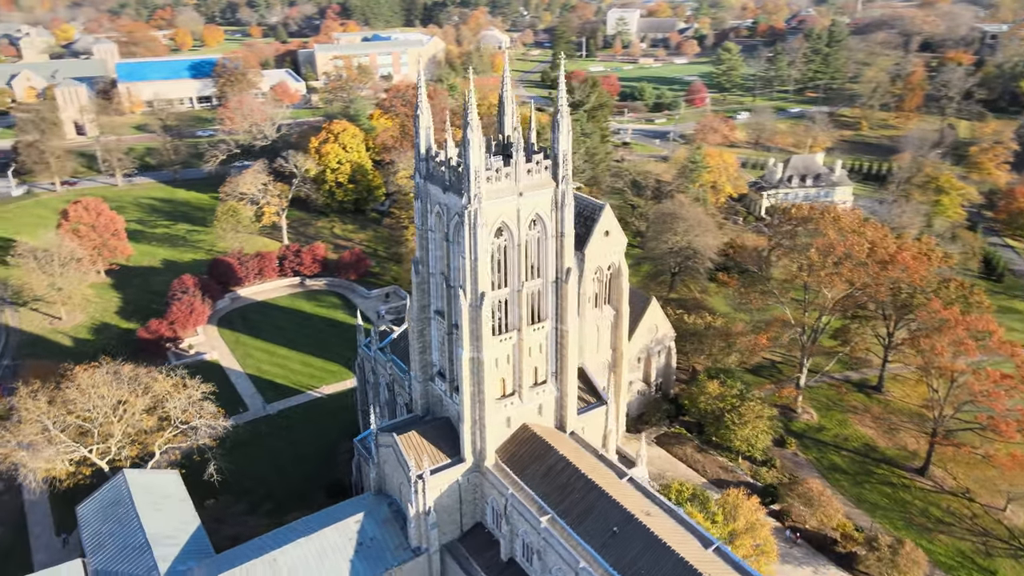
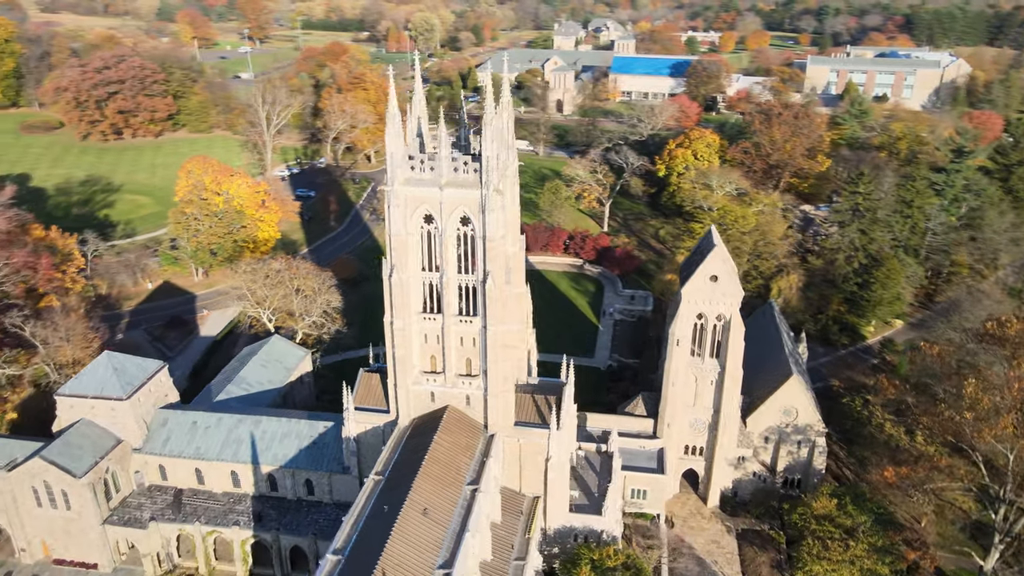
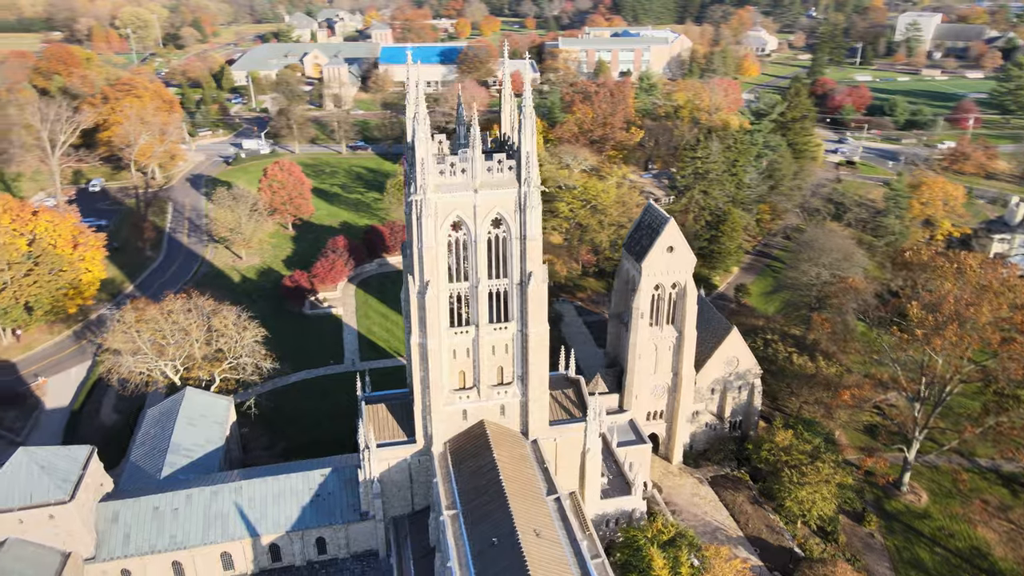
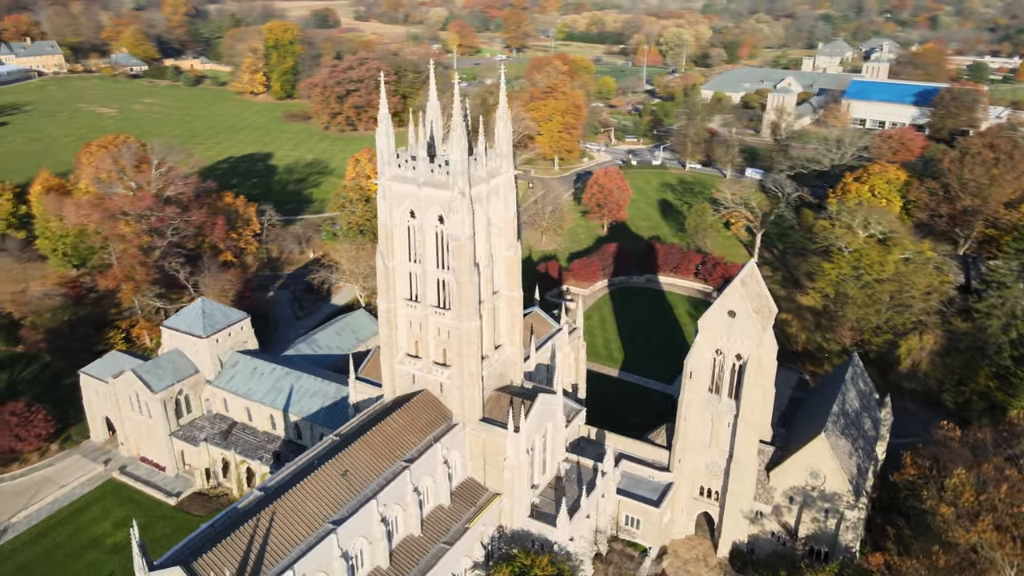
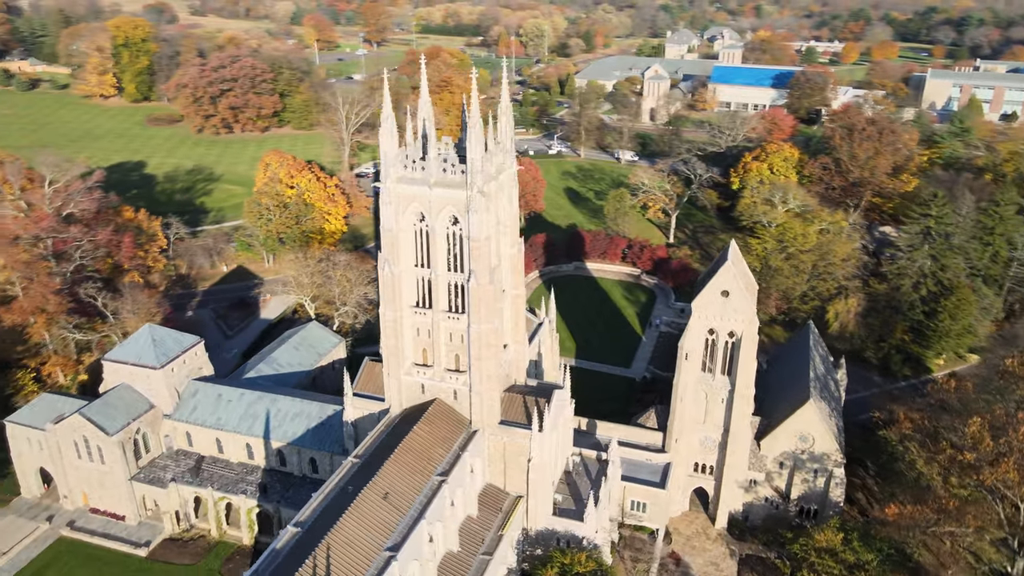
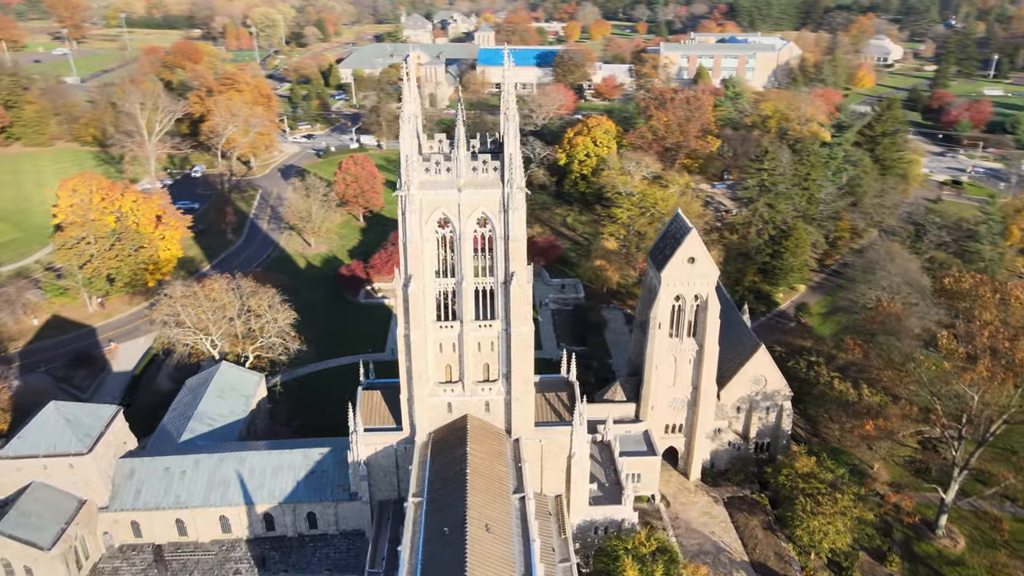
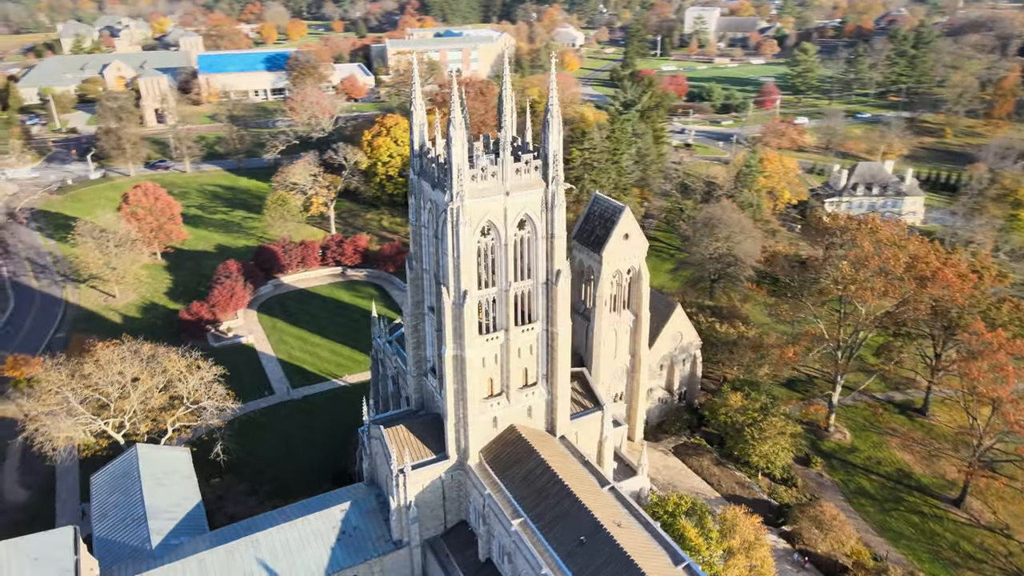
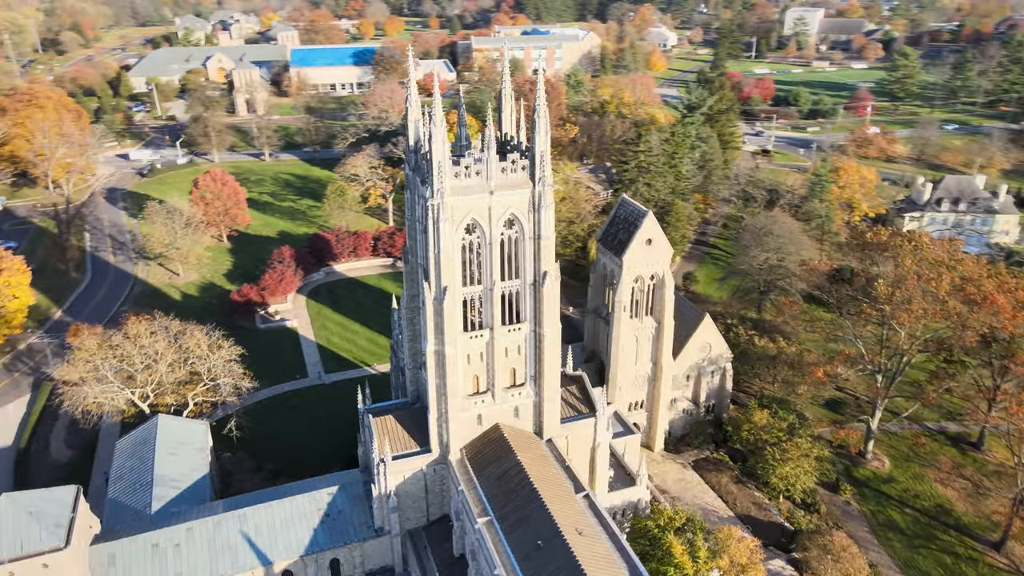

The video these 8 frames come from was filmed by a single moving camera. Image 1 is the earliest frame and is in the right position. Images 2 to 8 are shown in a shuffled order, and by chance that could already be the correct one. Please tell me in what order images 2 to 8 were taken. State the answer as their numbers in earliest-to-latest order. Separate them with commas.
7, 8, 3, 6, 2, 5, 4
